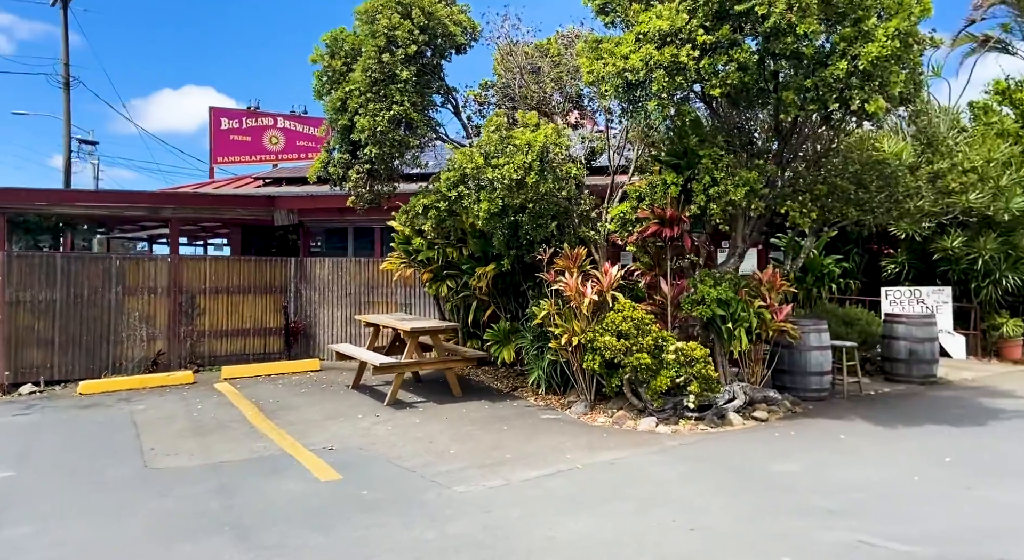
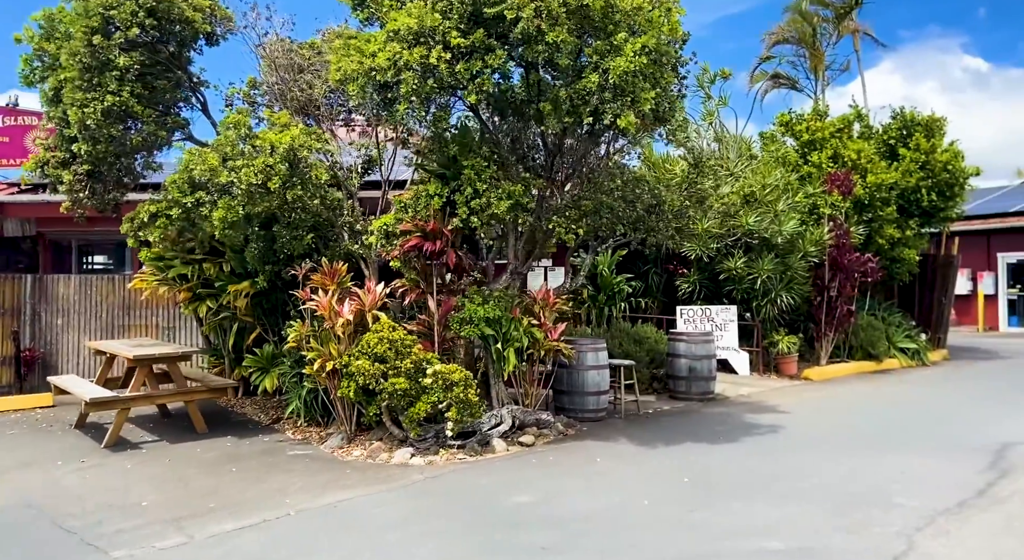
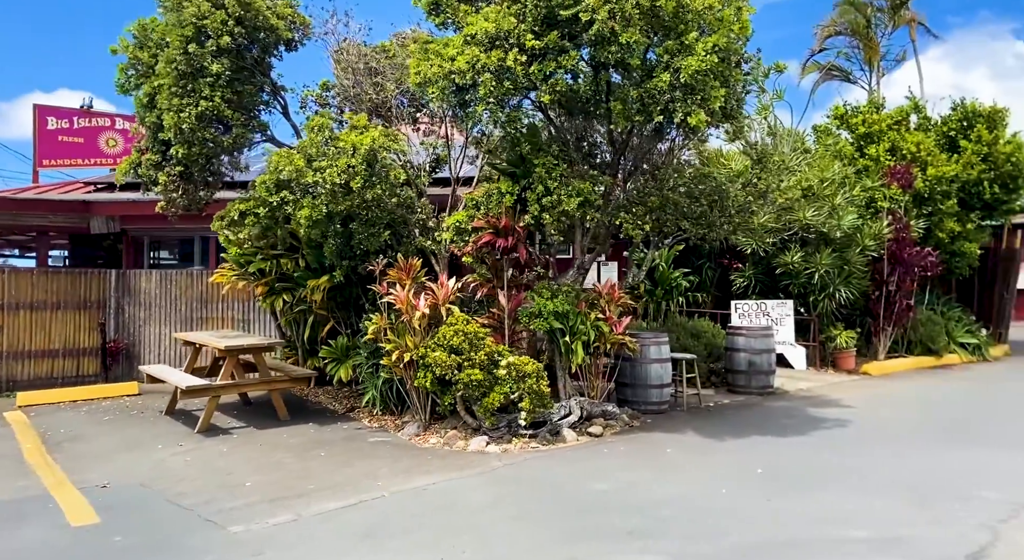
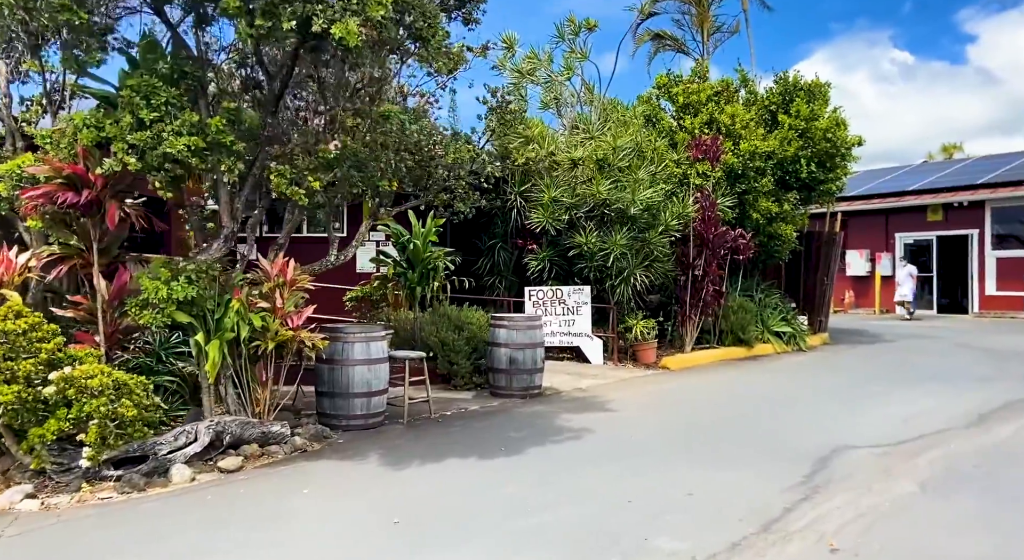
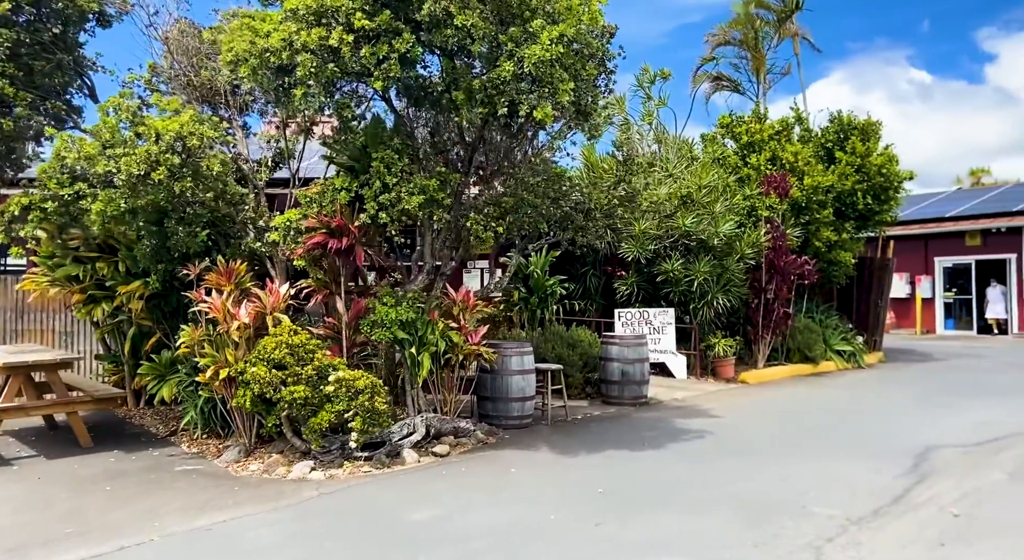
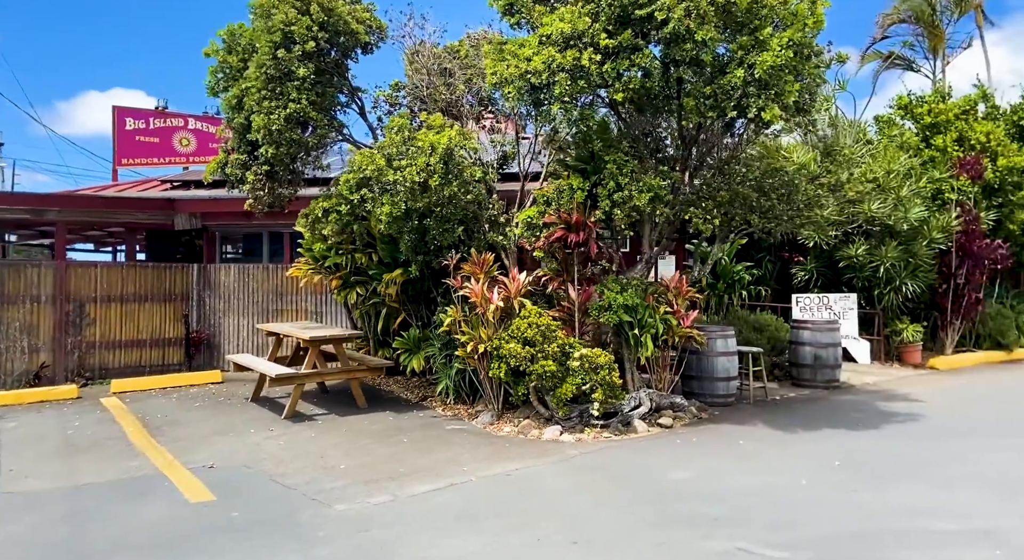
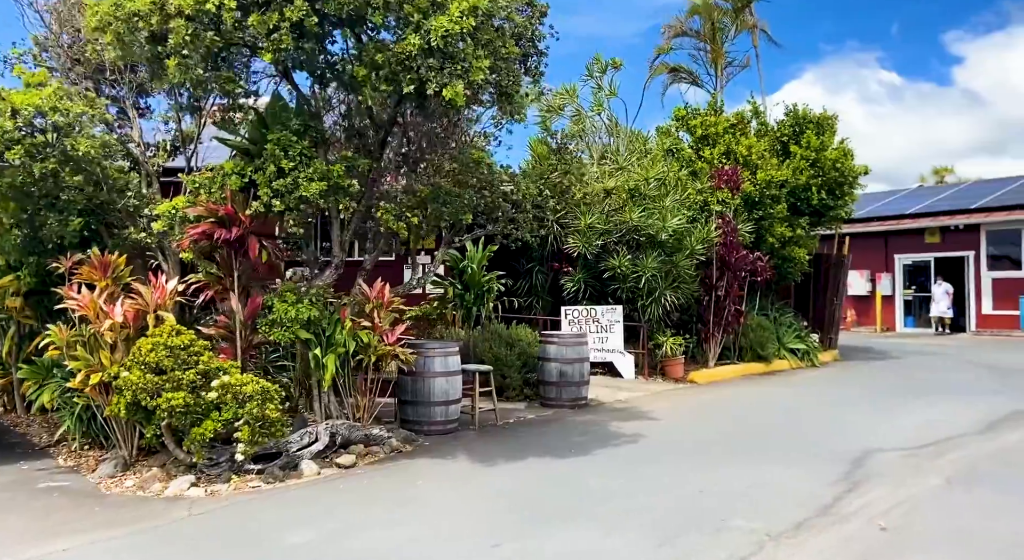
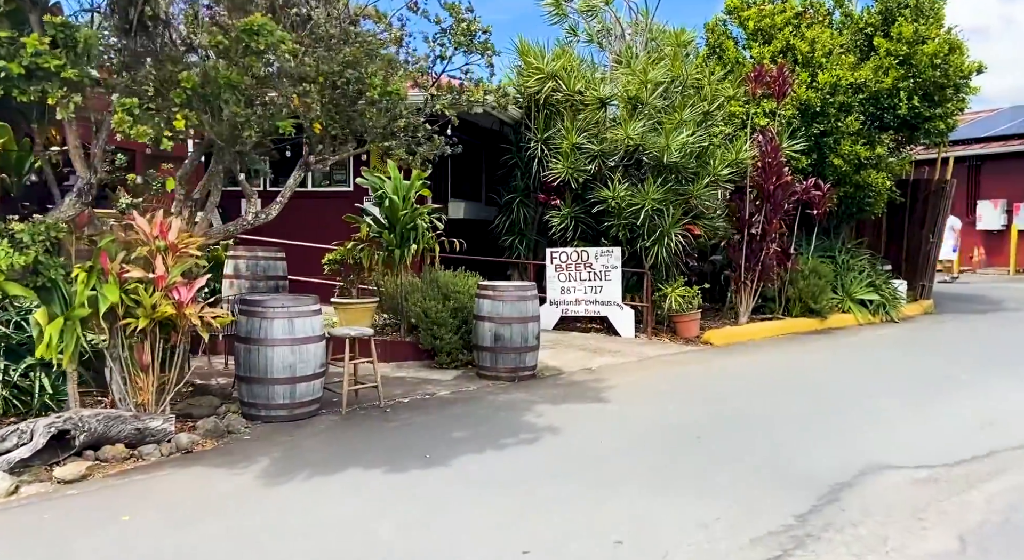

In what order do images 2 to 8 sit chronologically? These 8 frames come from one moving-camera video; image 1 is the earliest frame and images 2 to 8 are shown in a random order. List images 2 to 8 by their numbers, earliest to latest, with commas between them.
6, 3, 2, 5, 7, 4, 8
